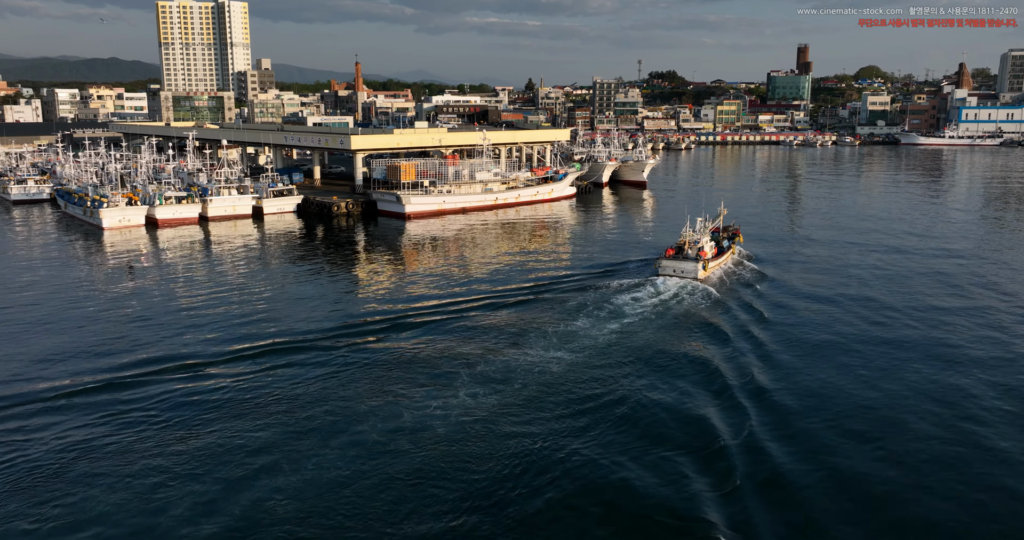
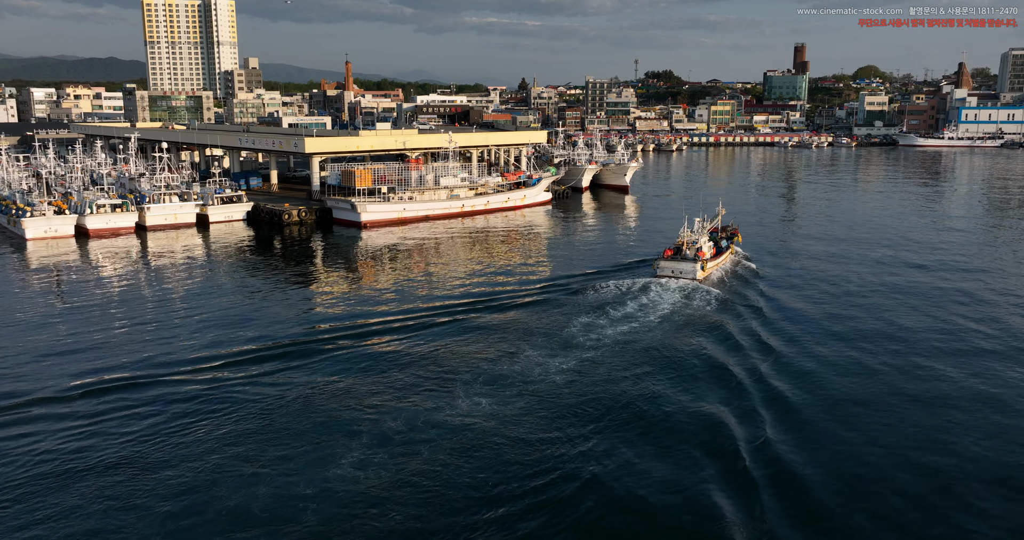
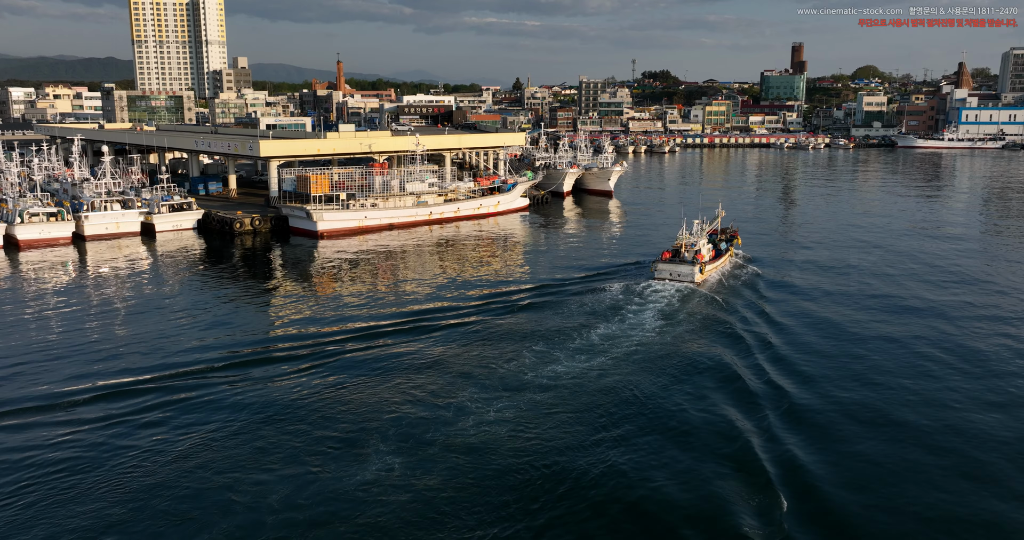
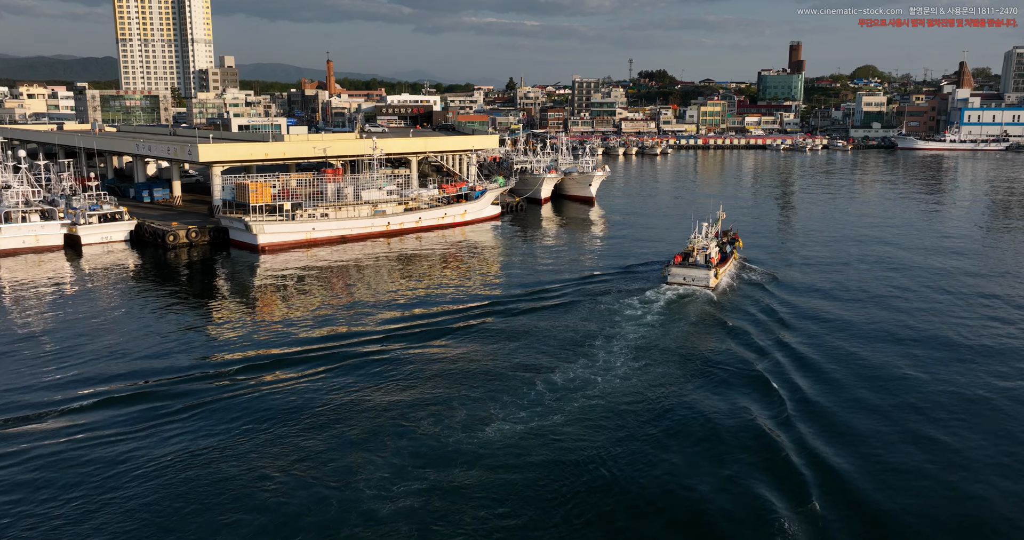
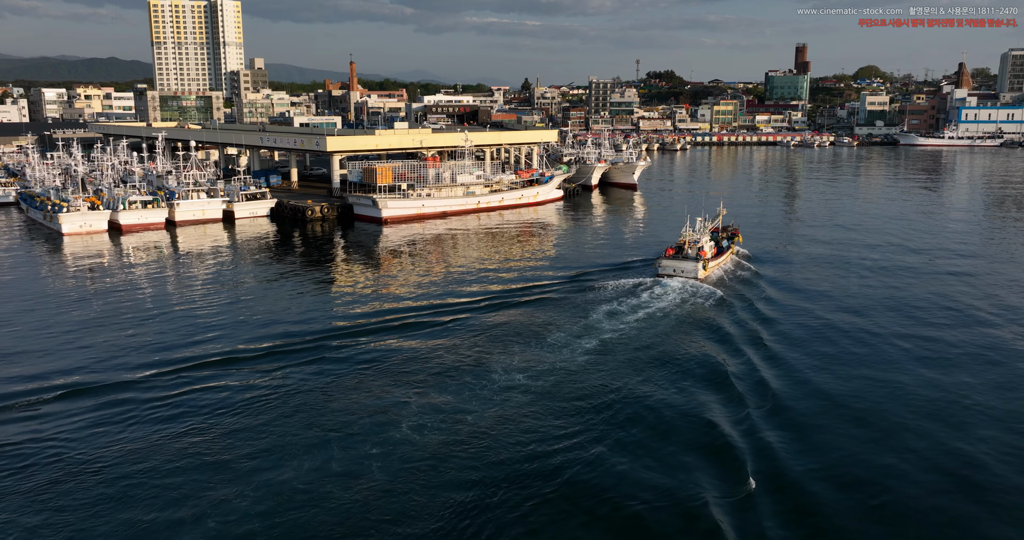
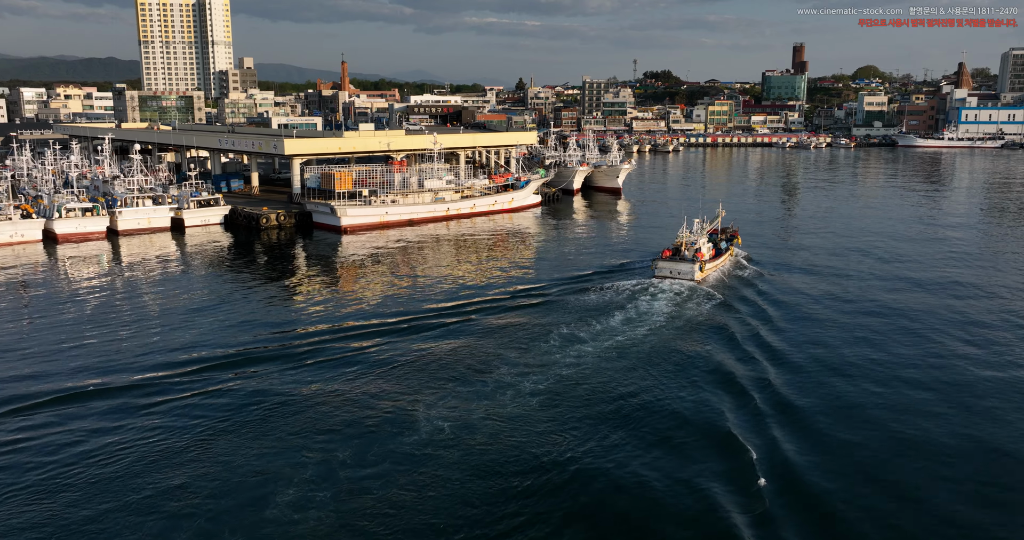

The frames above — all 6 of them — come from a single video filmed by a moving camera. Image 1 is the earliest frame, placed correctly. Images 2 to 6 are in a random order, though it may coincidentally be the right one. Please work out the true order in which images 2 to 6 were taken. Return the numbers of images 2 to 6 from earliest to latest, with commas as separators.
5, 2, 6, 3, 4
